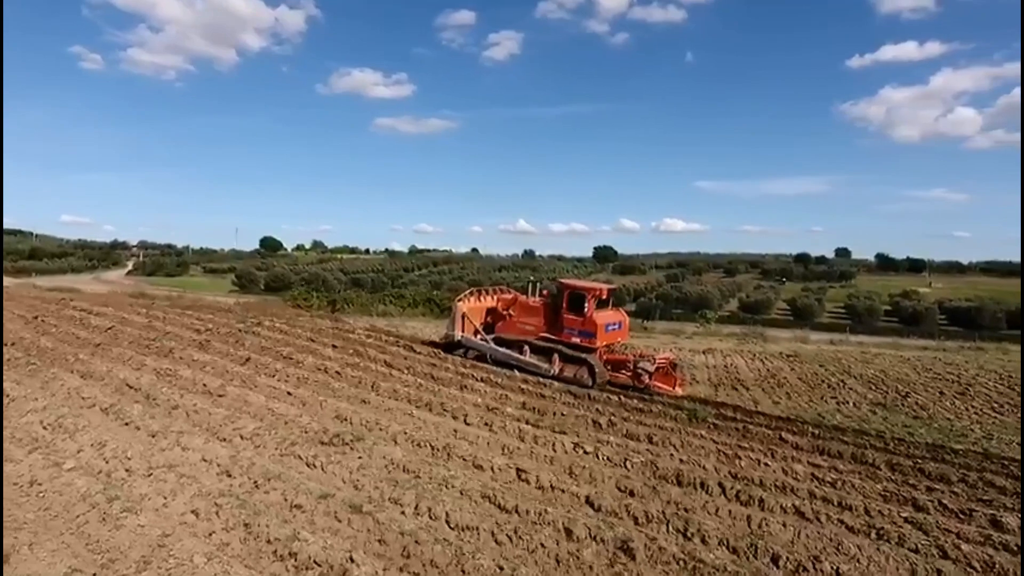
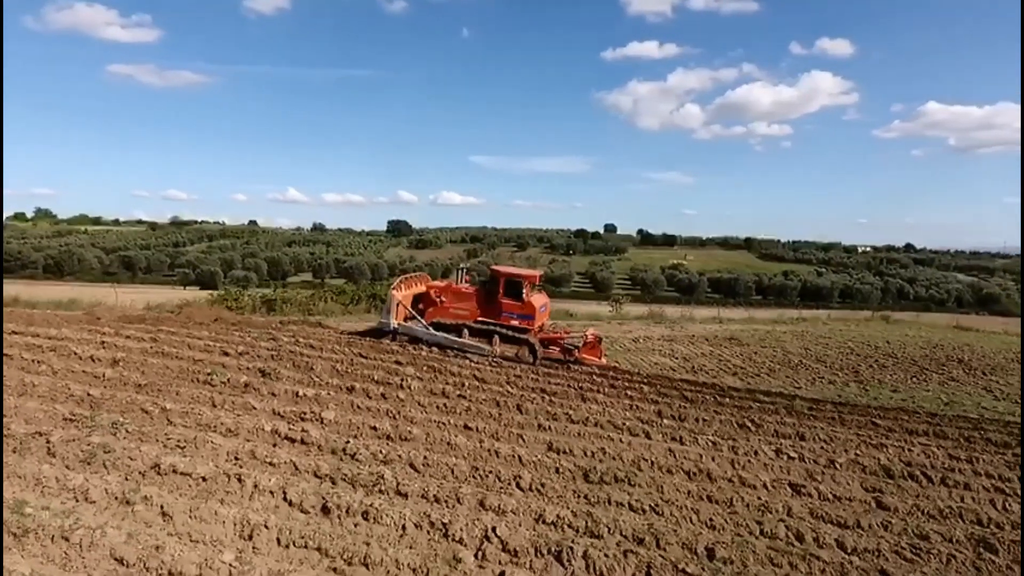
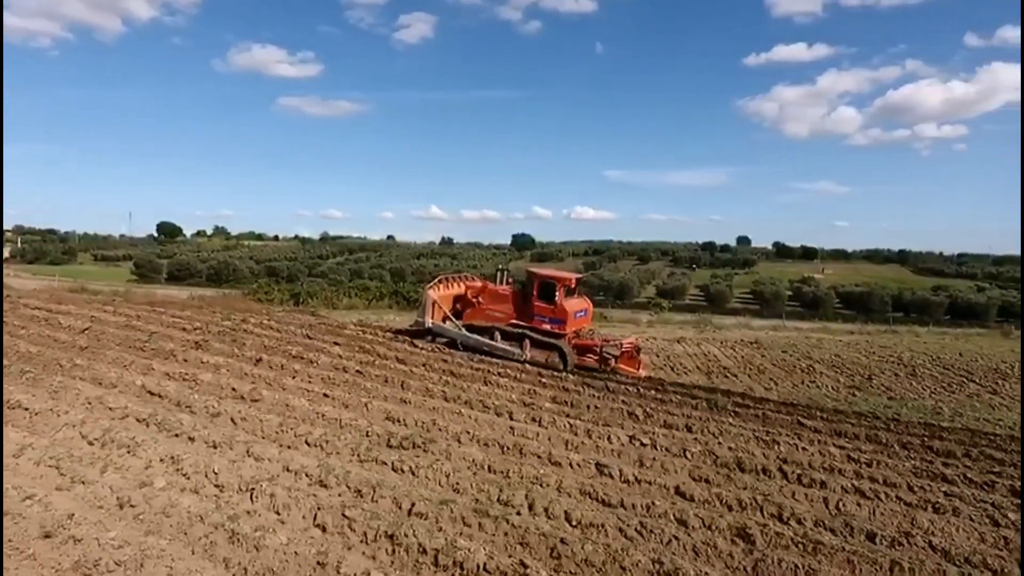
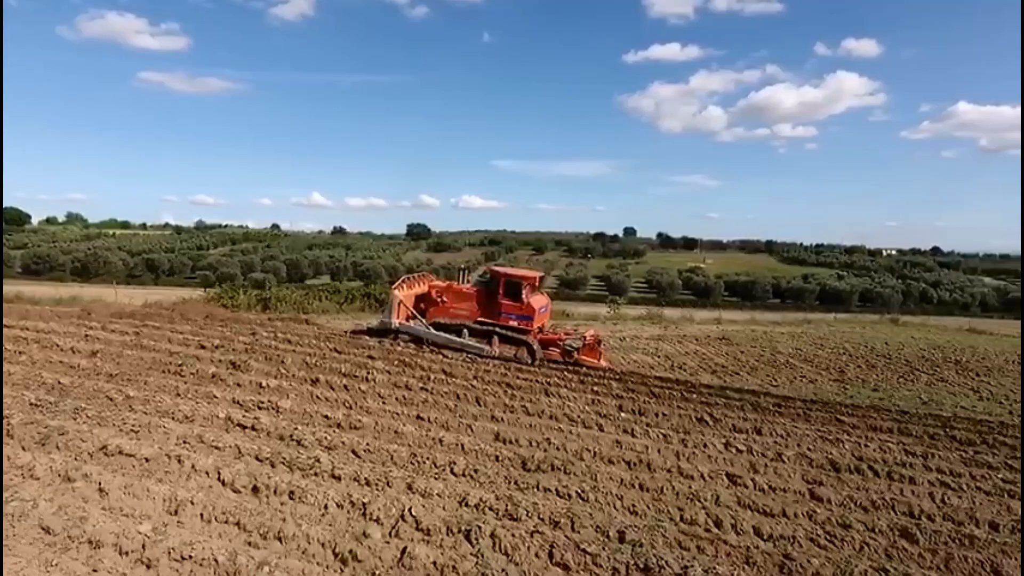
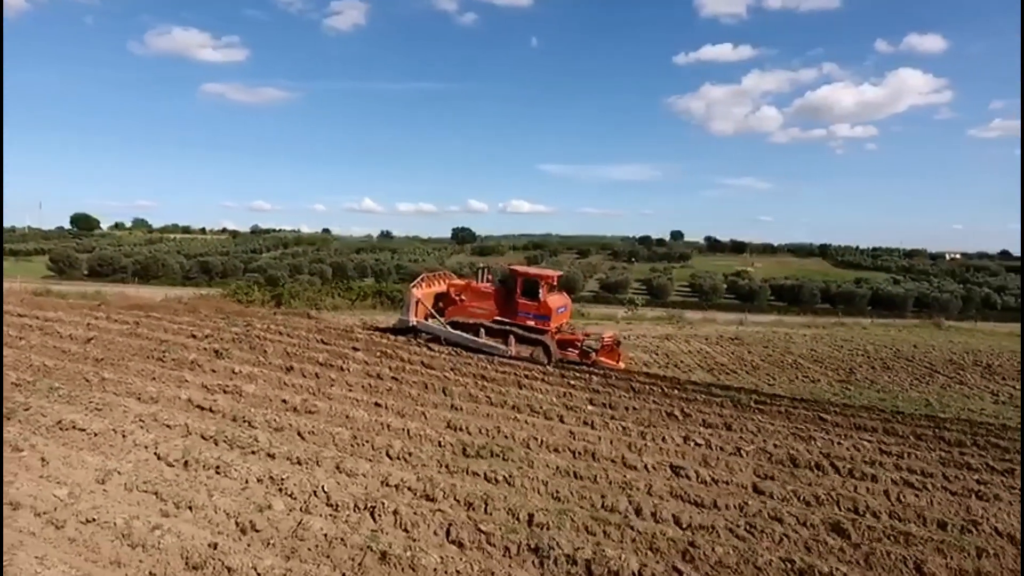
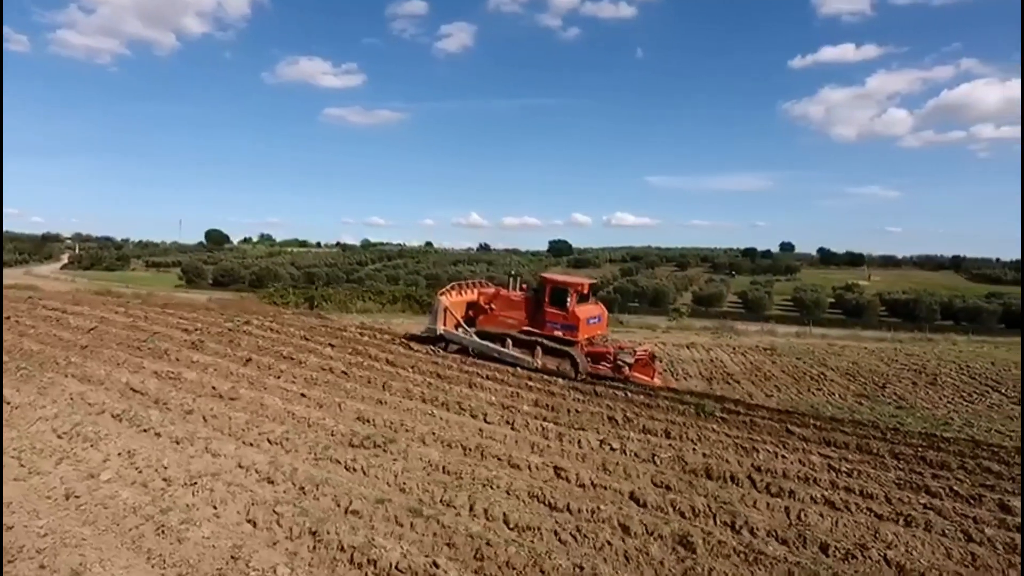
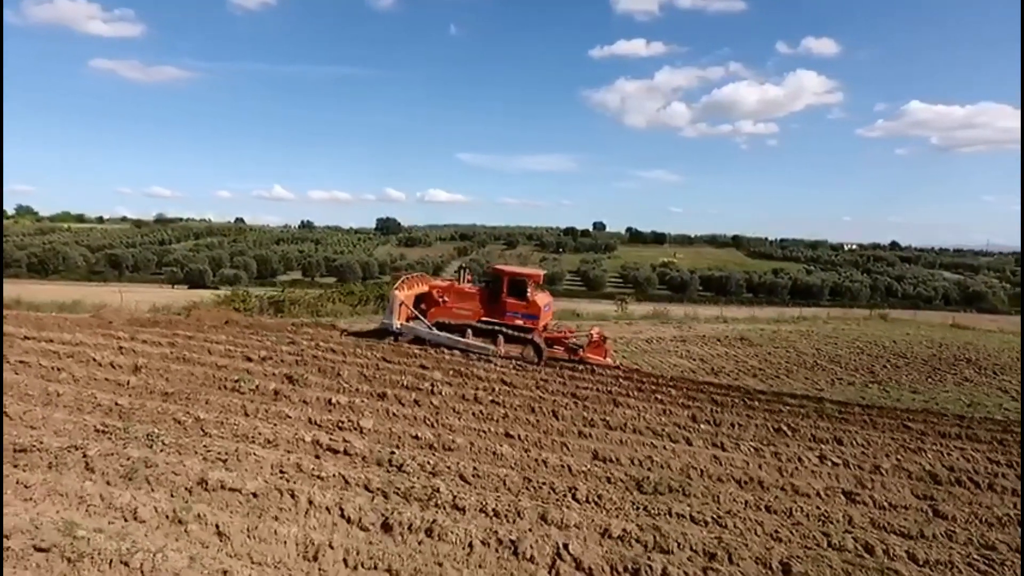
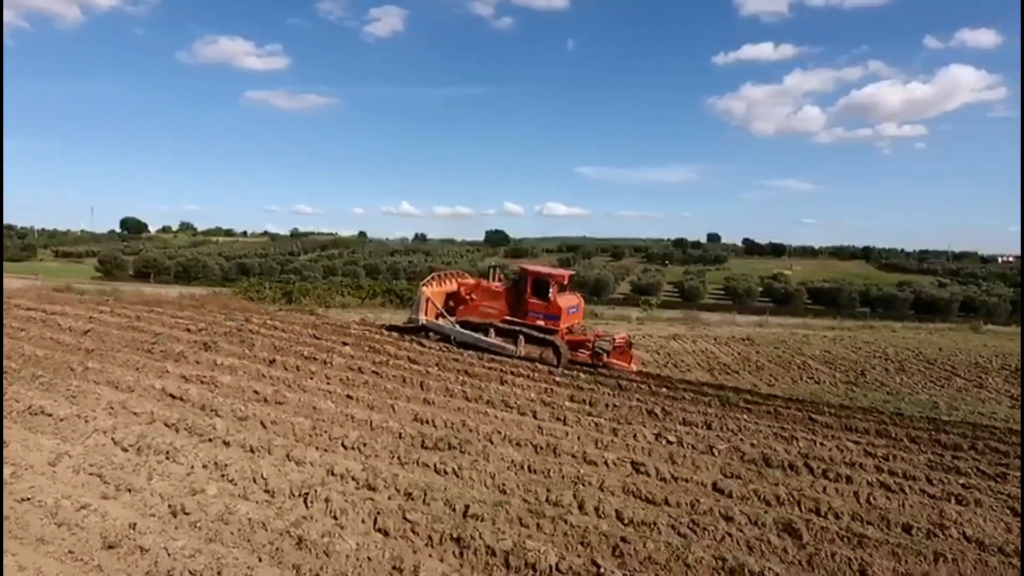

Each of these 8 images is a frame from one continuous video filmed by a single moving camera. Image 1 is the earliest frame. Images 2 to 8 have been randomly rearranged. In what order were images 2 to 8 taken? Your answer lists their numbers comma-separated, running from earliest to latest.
6, 3, 8, 5, 4, 2, 7
